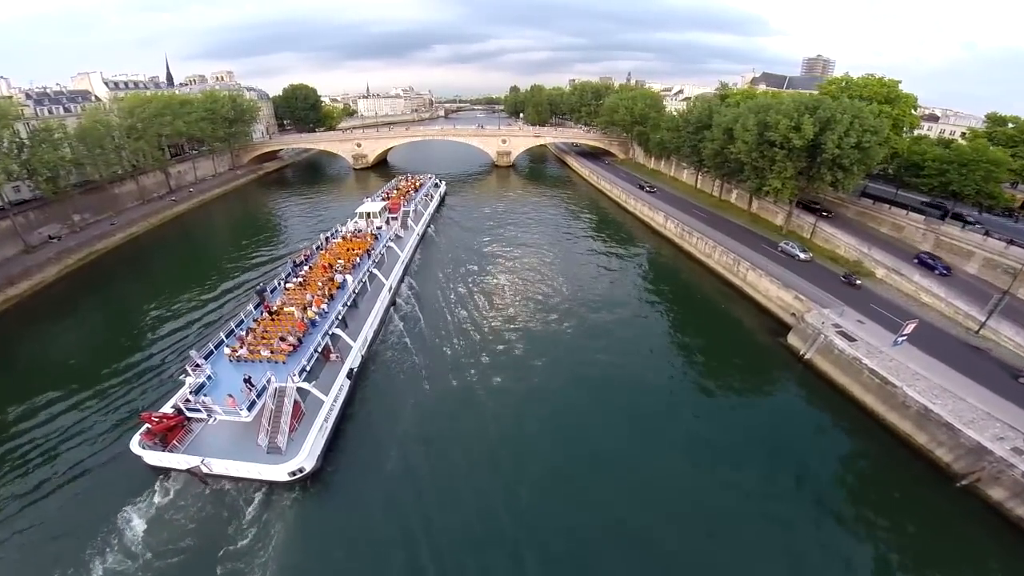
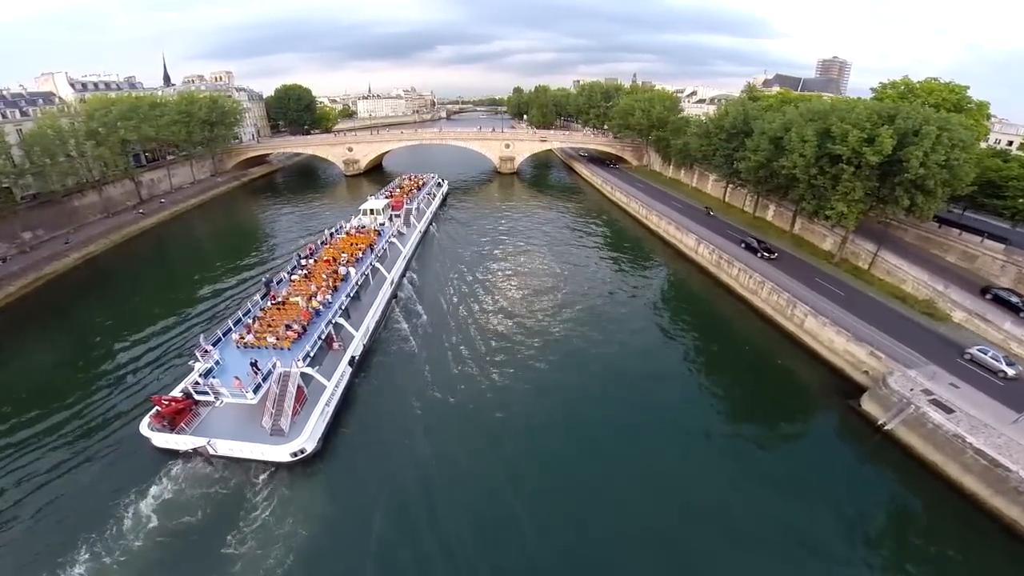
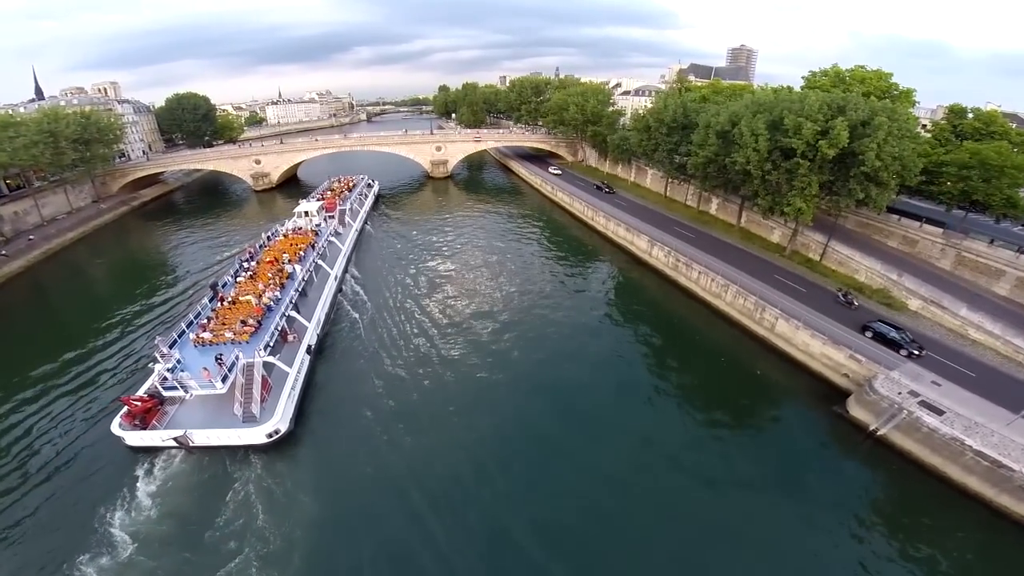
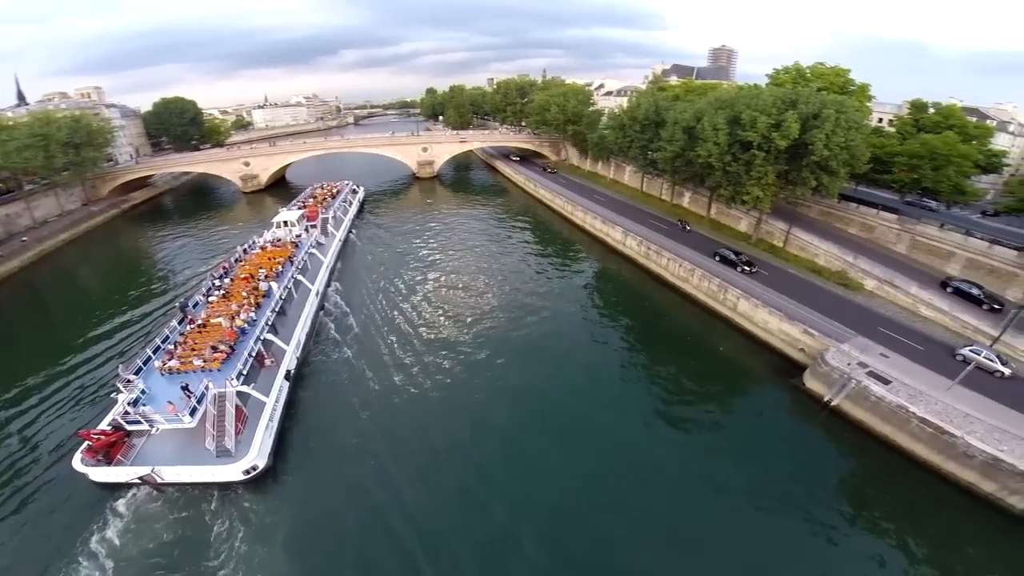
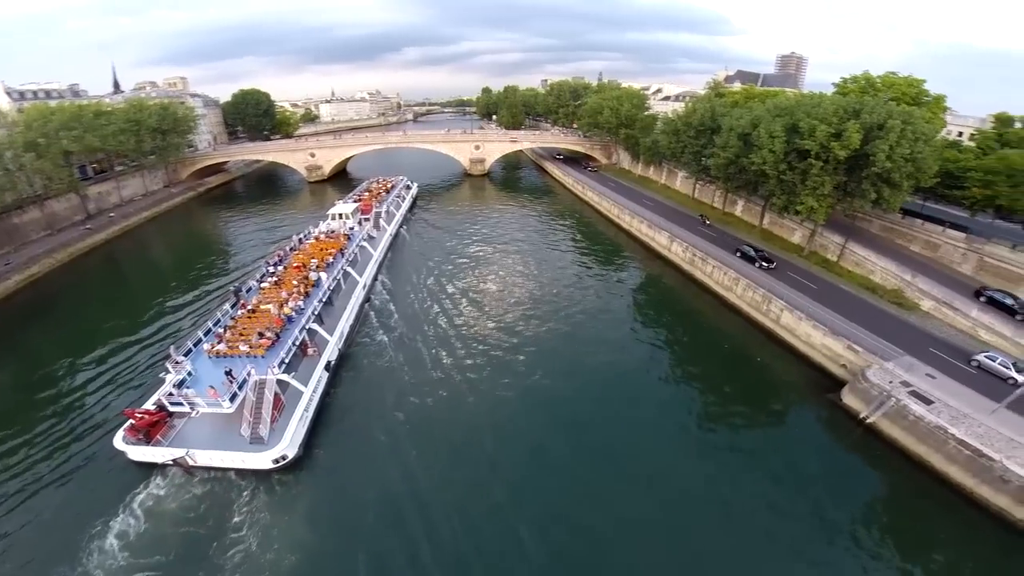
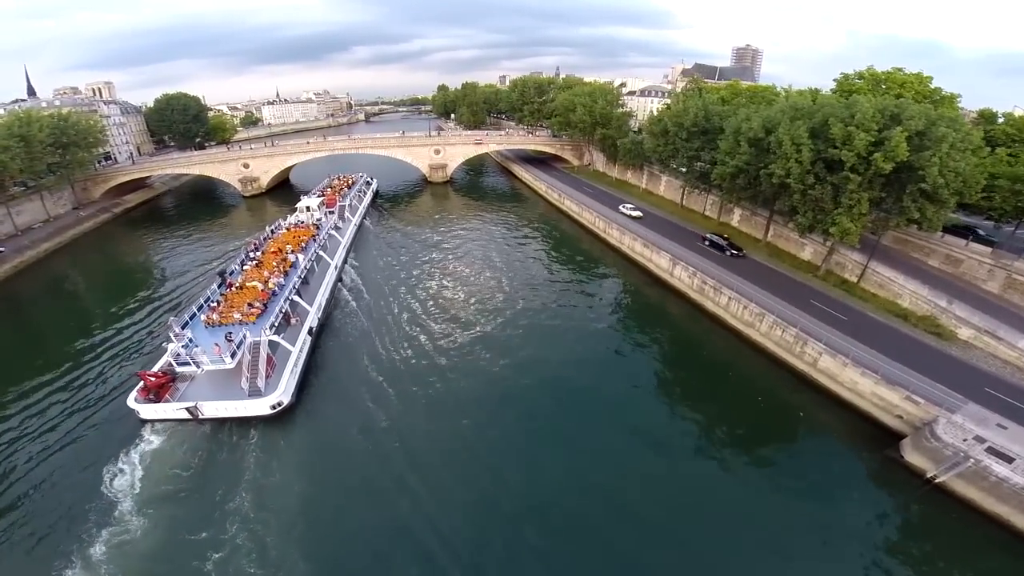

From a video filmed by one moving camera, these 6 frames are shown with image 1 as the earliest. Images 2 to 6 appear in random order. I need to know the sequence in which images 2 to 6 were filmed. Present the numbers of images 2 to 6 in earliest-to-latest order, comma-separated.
2, 5, 4, 3, 6
